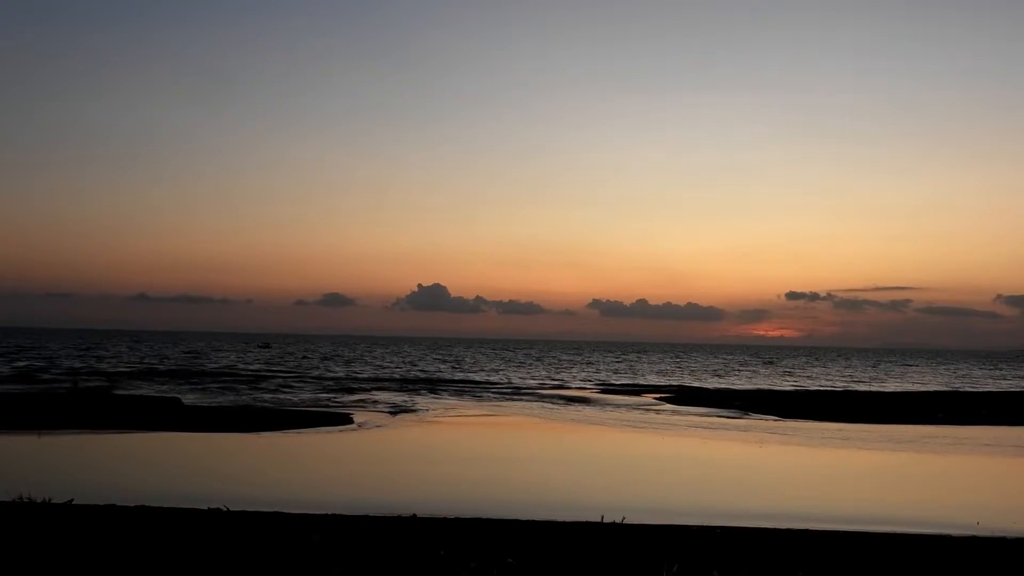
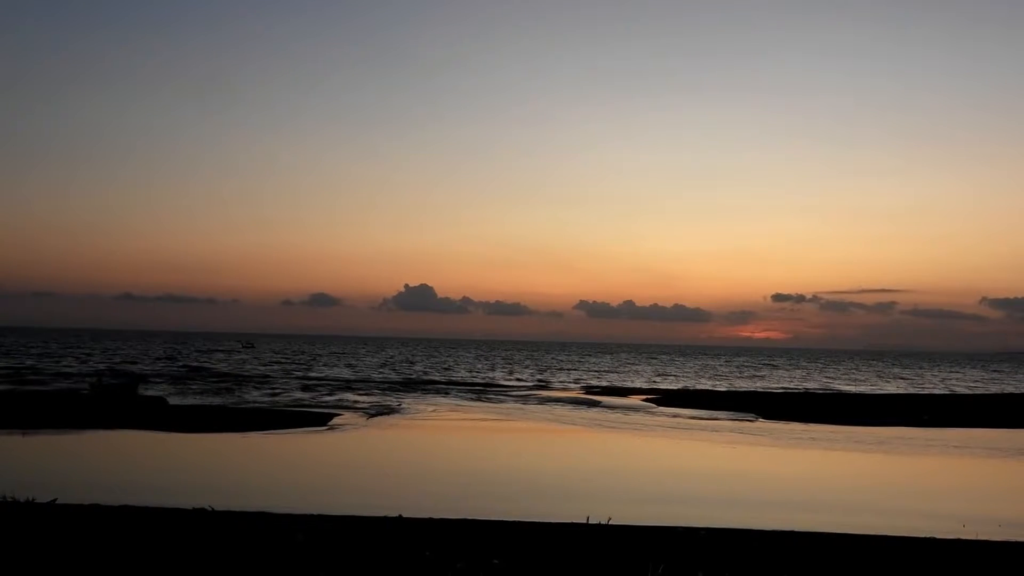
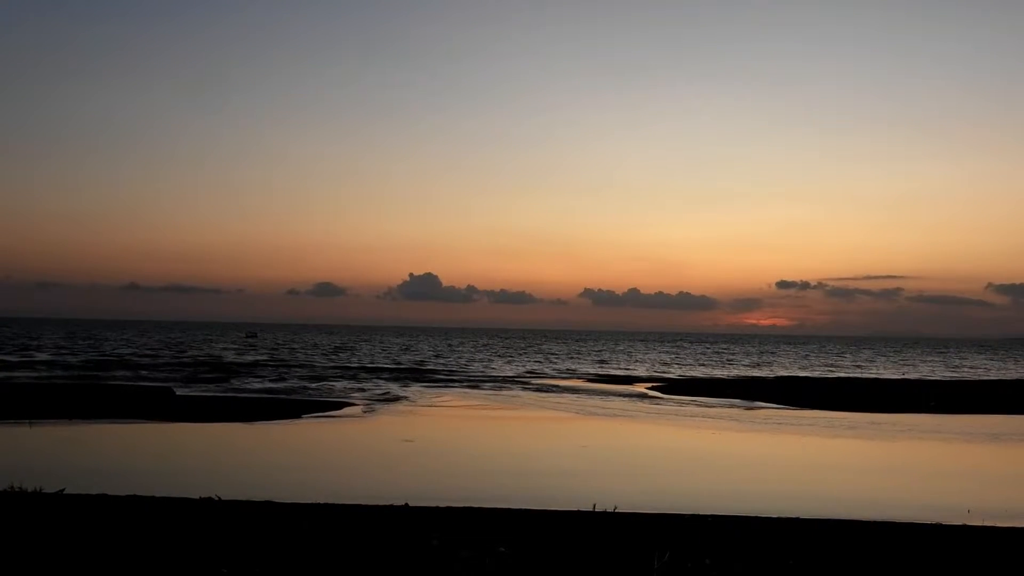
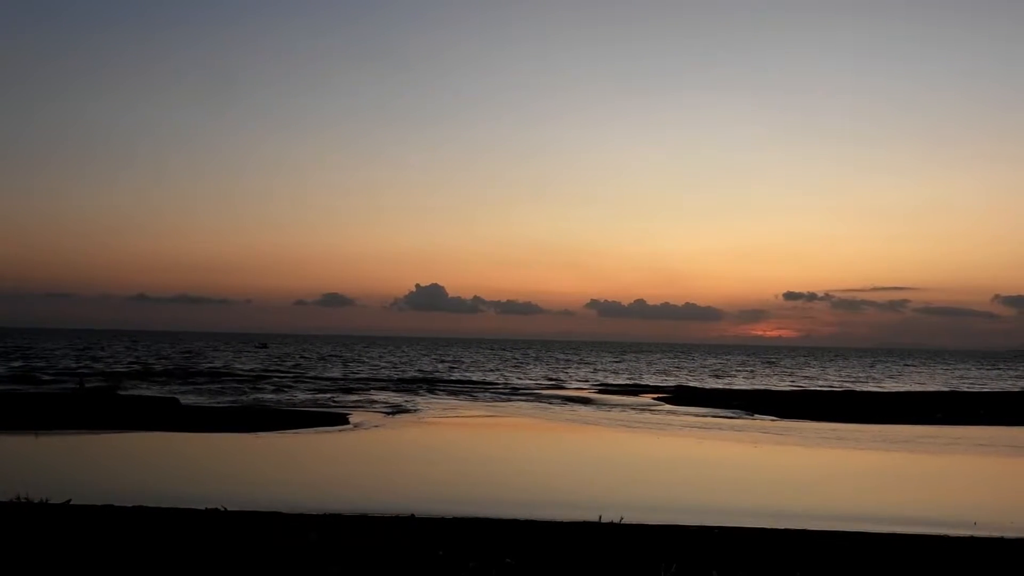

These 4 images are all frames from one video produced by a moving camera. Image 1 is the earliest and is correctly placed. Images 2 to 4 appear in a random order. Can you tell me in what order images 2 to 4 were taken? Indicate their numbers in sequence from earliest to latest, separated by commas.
4, 2, 3
